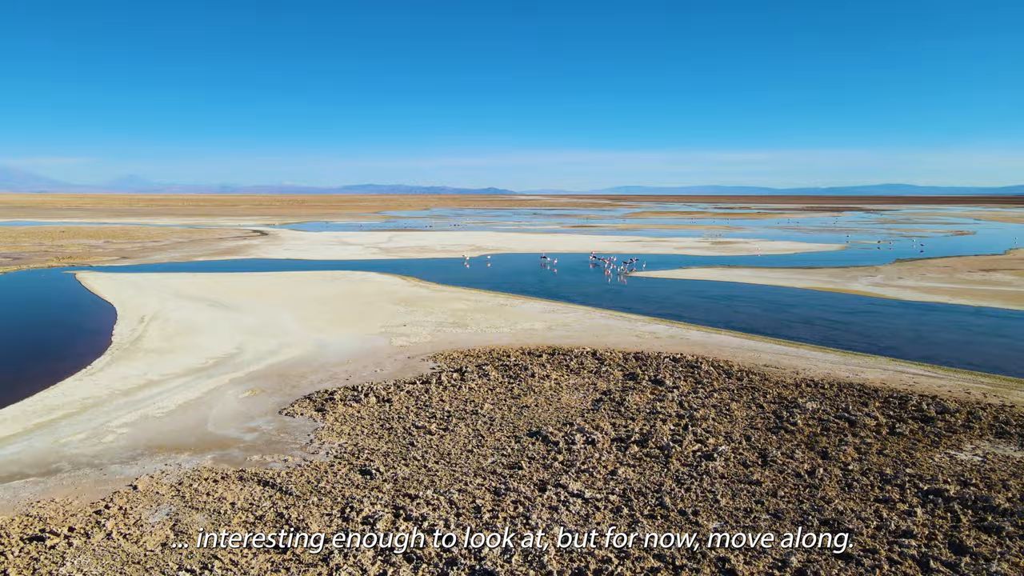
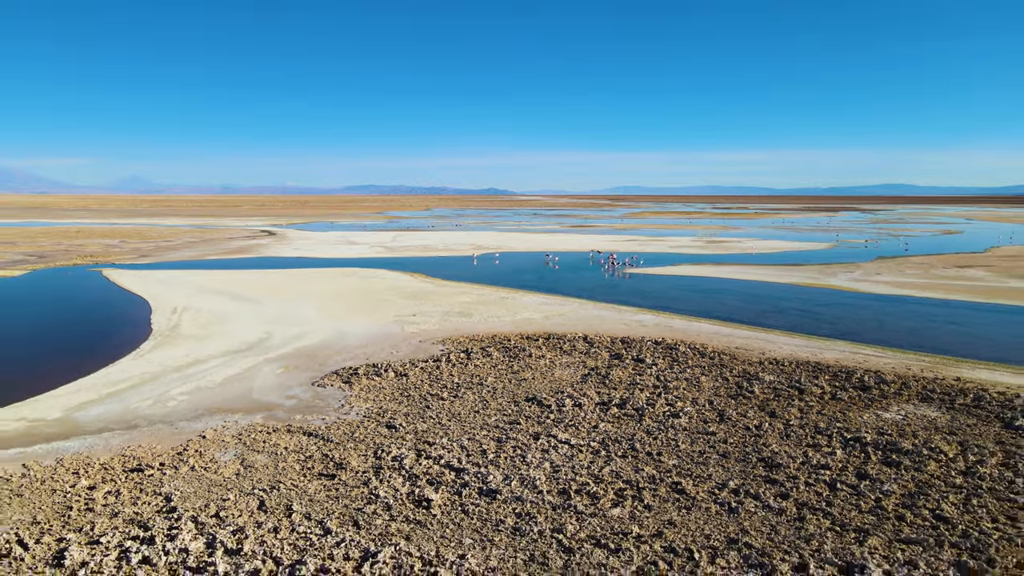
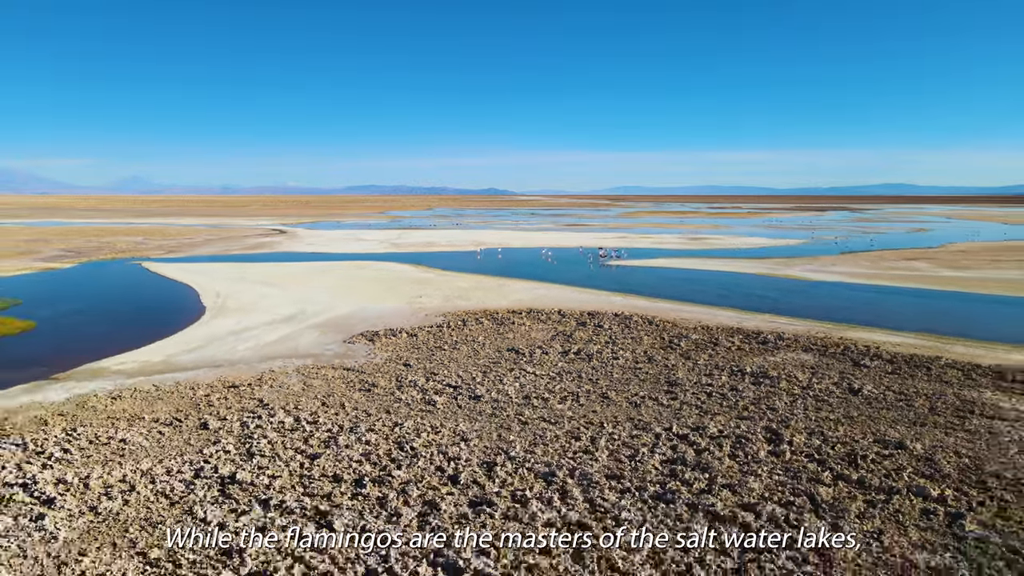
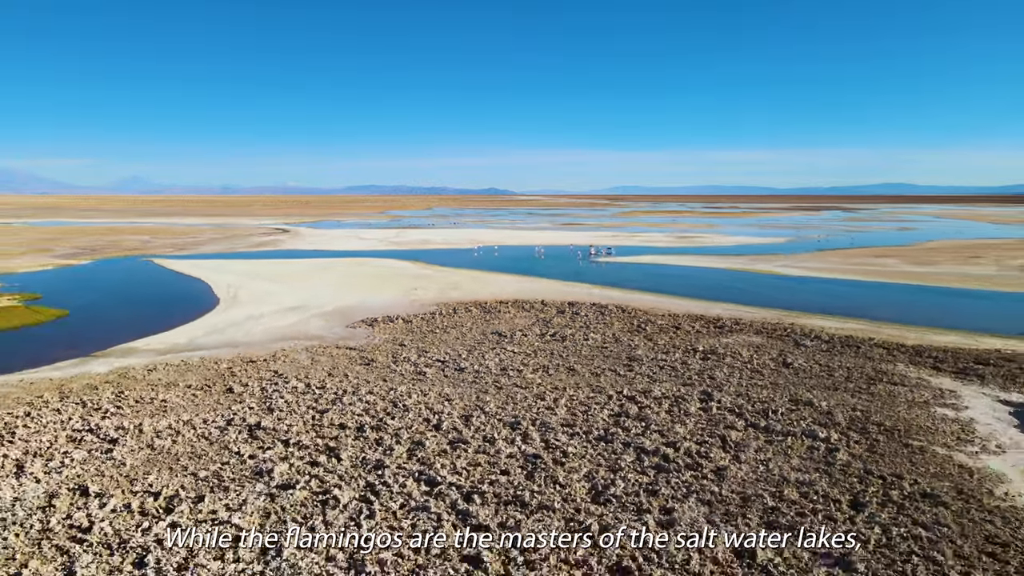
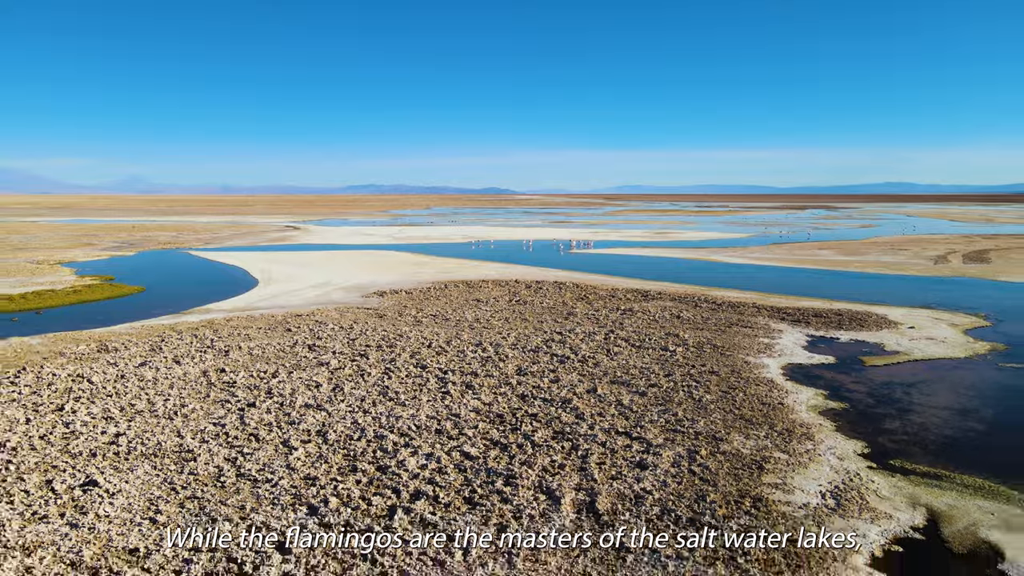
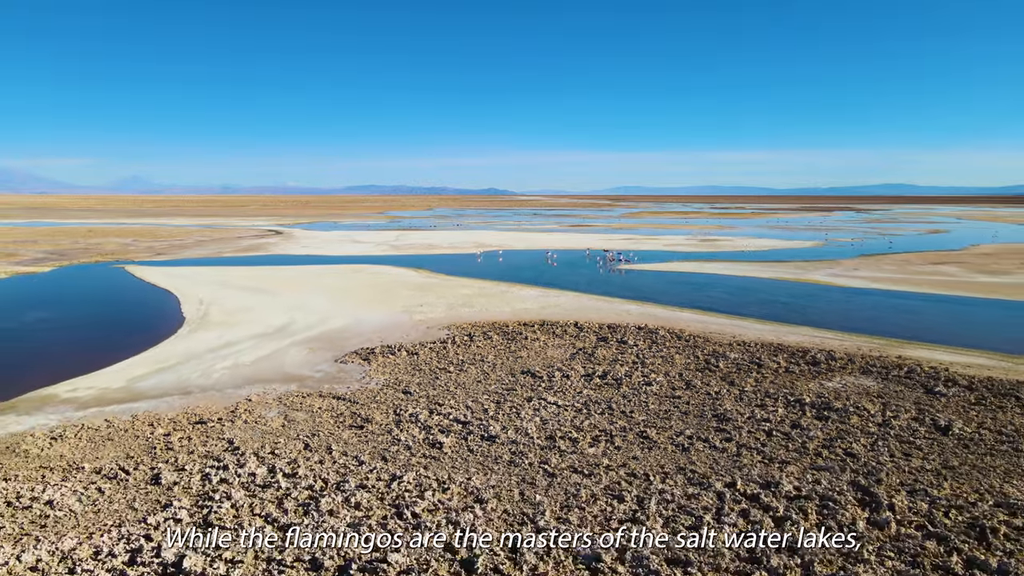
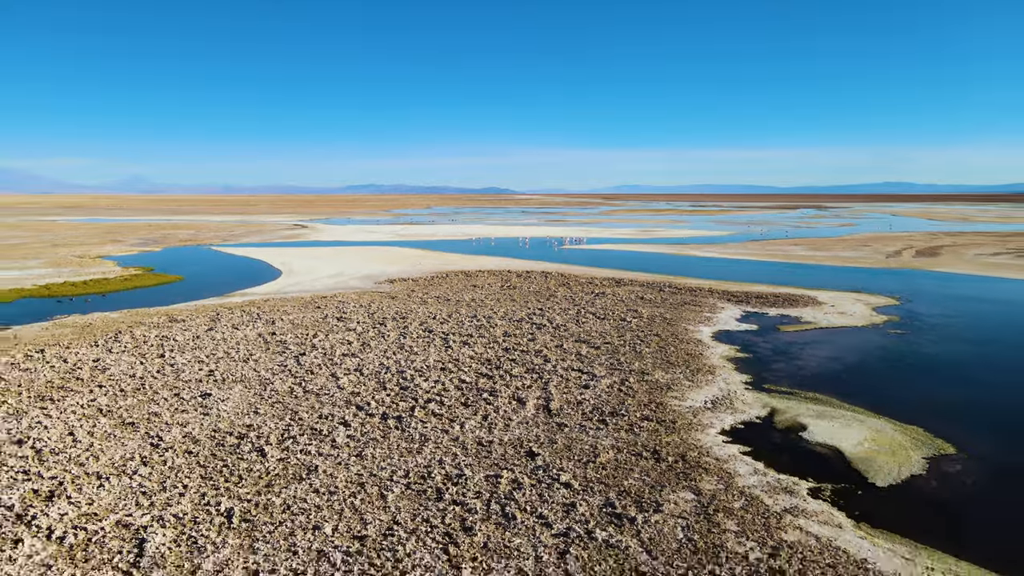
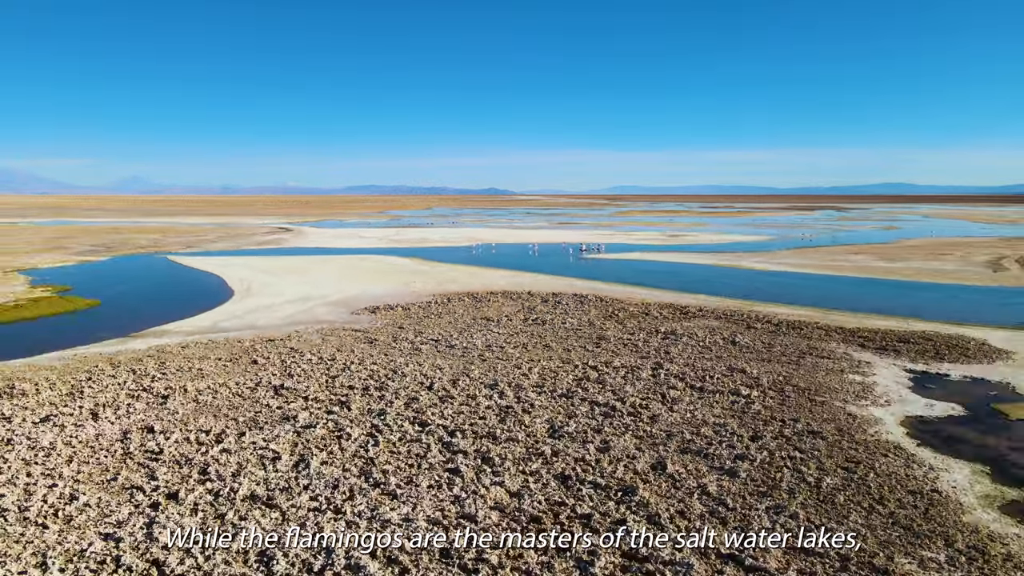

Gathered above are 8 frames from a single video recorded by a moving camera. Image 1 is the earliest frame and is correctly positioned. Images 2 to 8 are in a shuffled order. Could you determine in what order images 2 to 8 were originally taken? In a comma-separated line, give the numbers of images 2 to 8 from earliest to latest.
2, 6, 3, 4, 8, 5, 7
